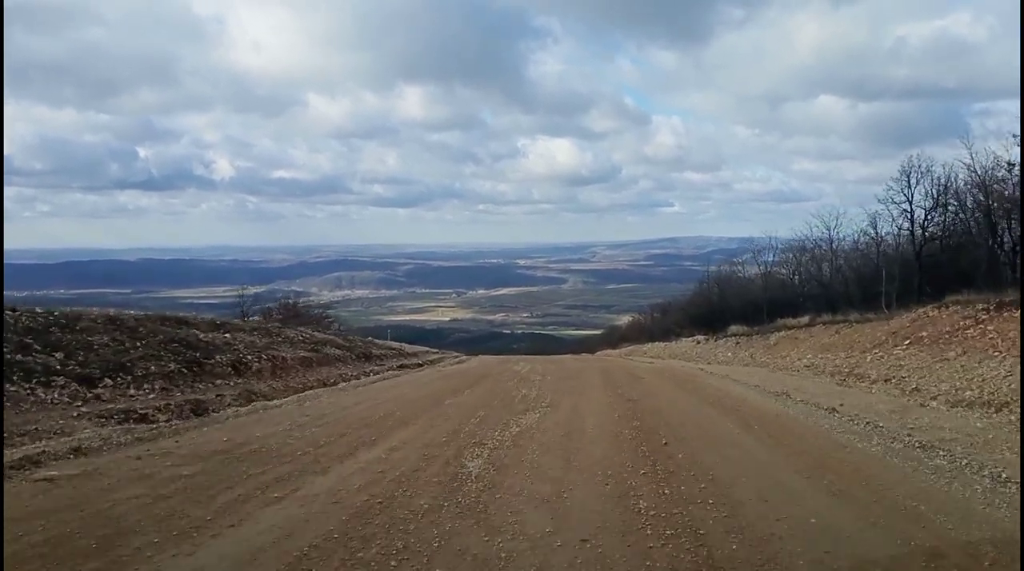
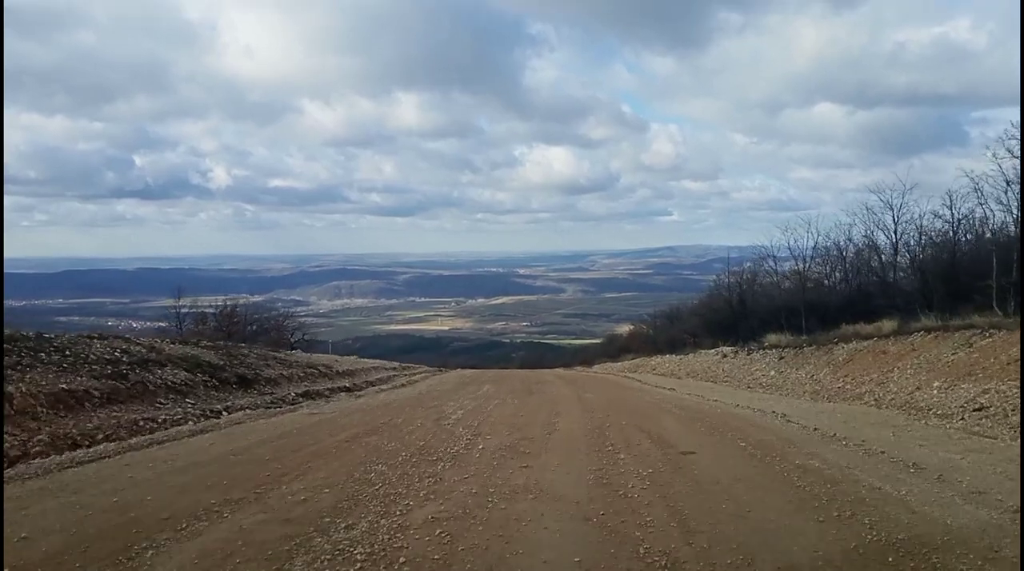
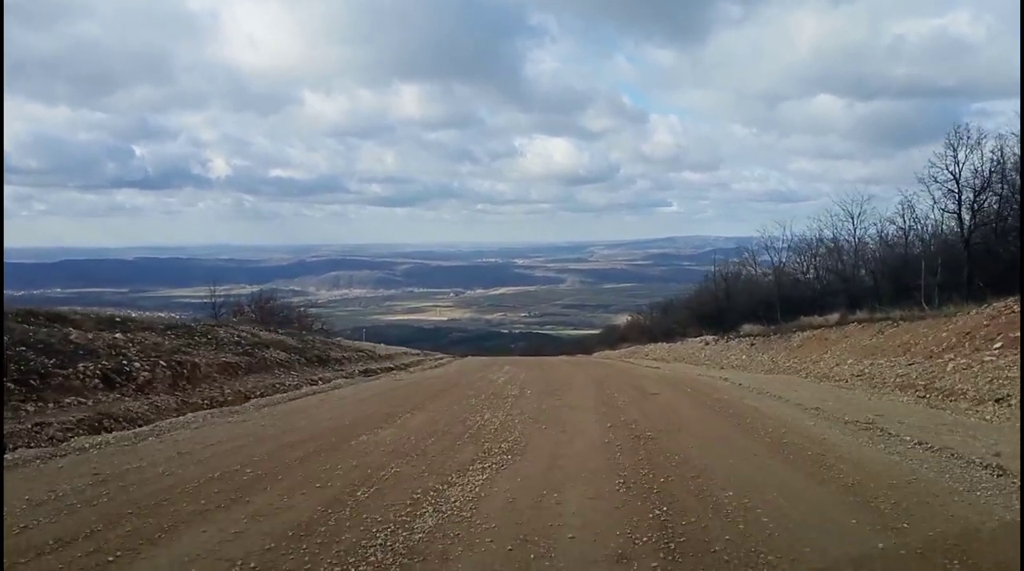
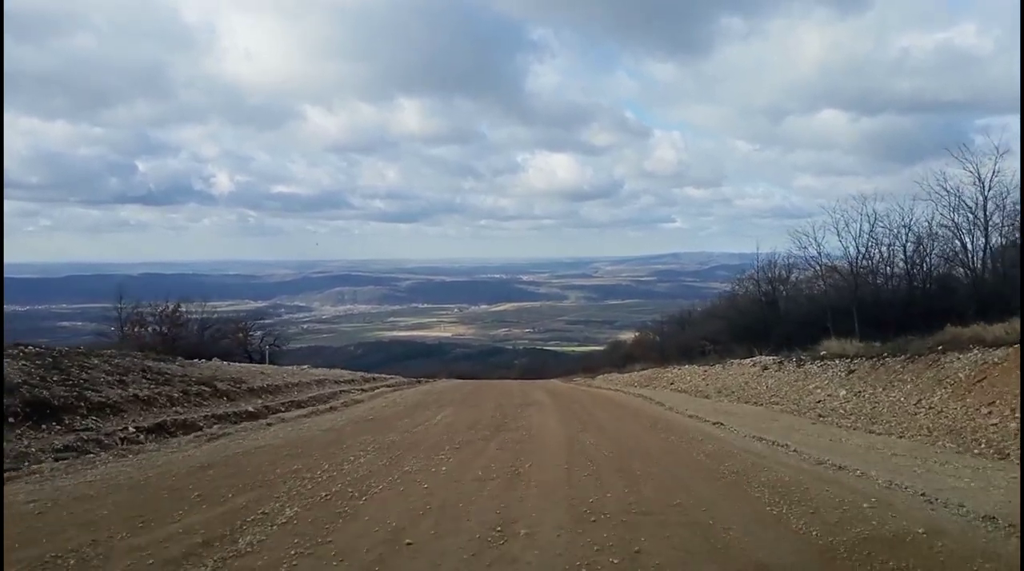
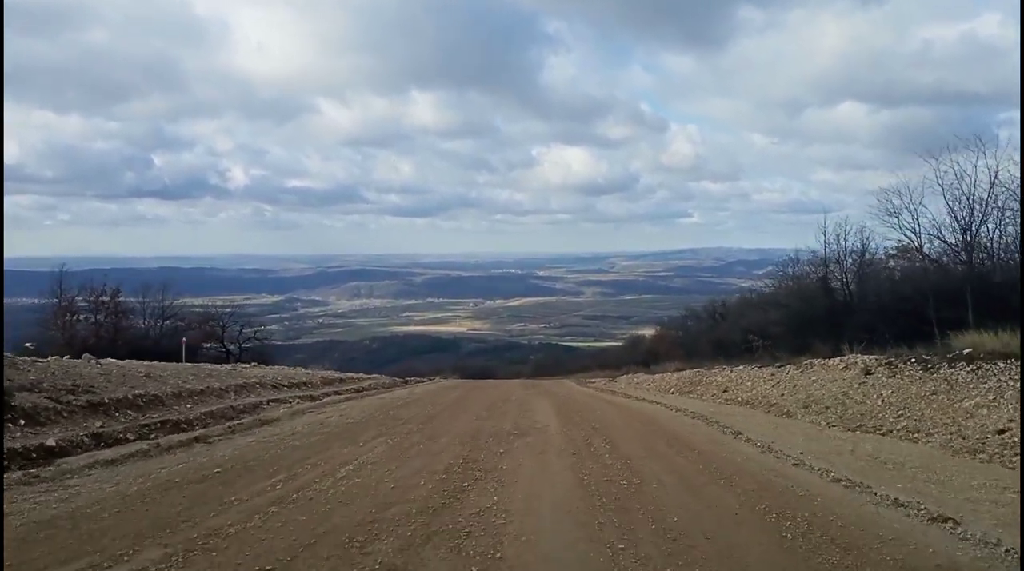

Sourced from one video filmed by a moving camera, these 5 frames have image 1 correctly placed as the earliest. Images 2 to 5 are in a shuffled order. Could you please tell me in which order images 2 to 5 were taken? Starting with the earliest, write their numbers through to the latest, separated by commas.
3, 2, 4, 5
